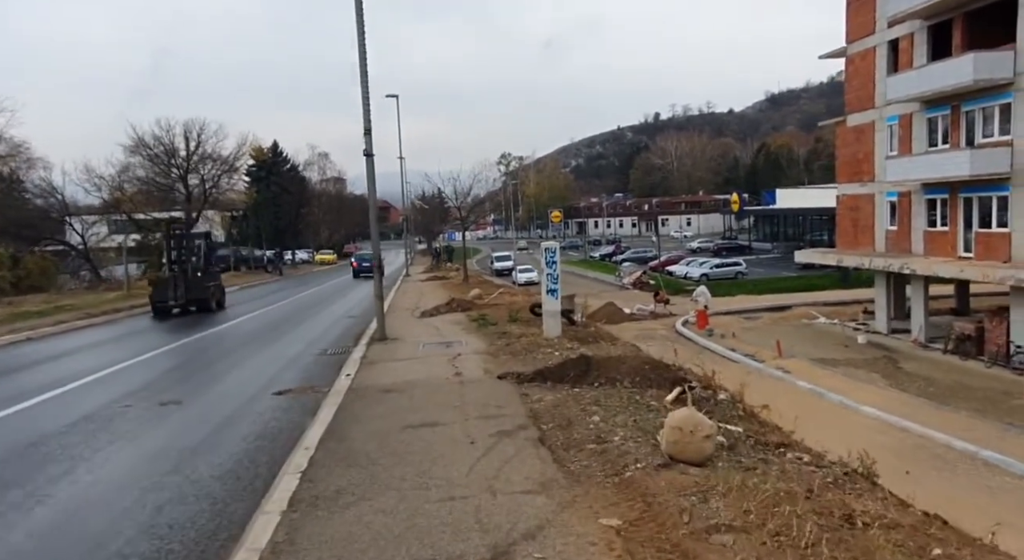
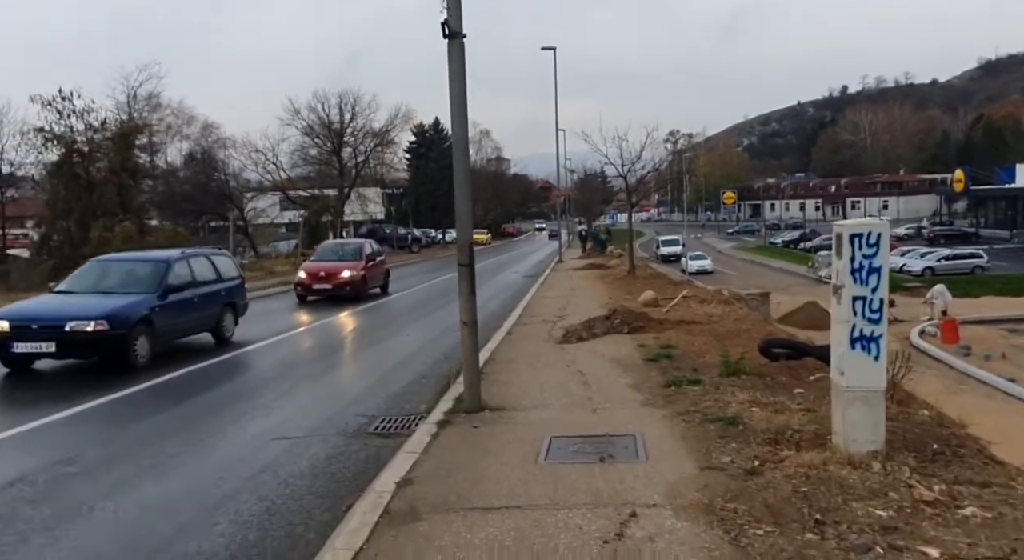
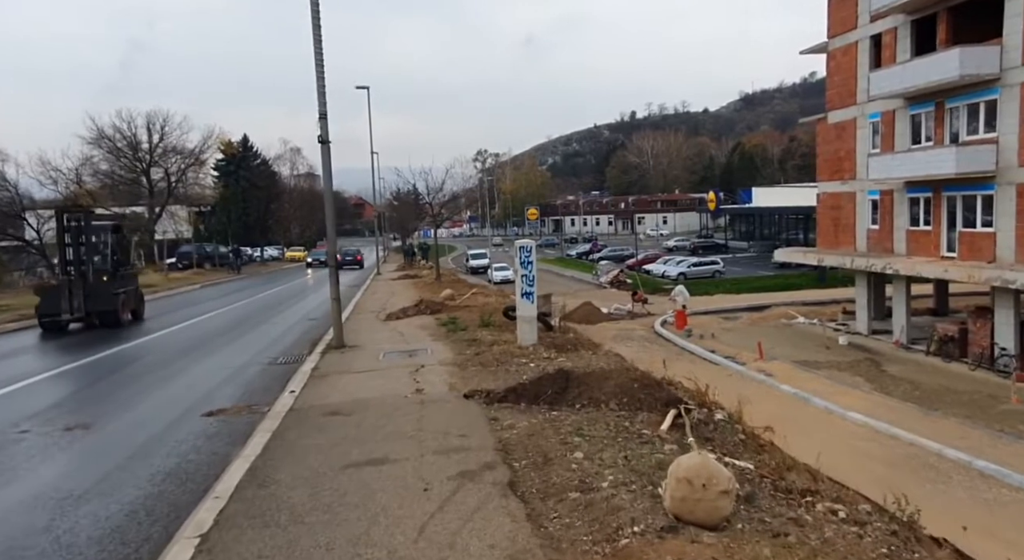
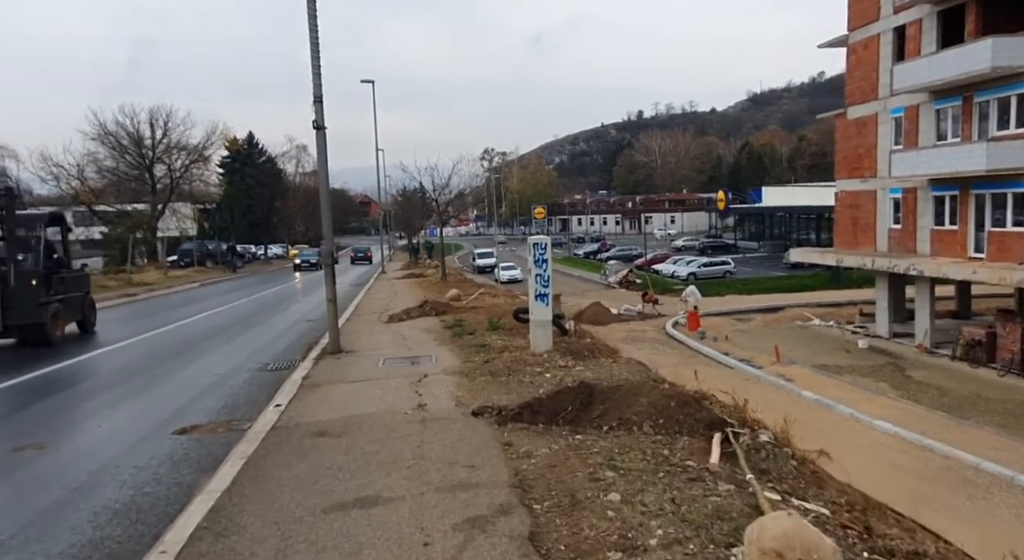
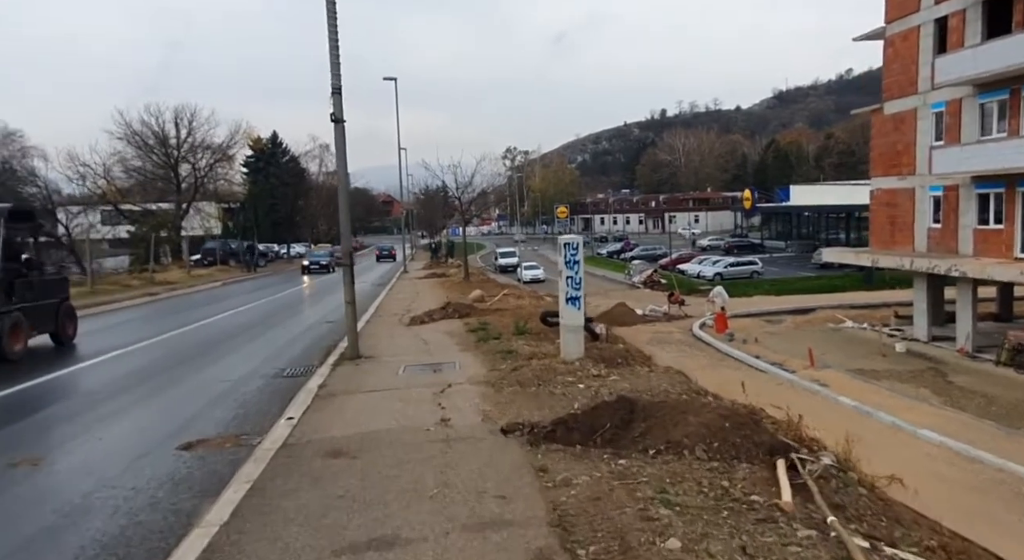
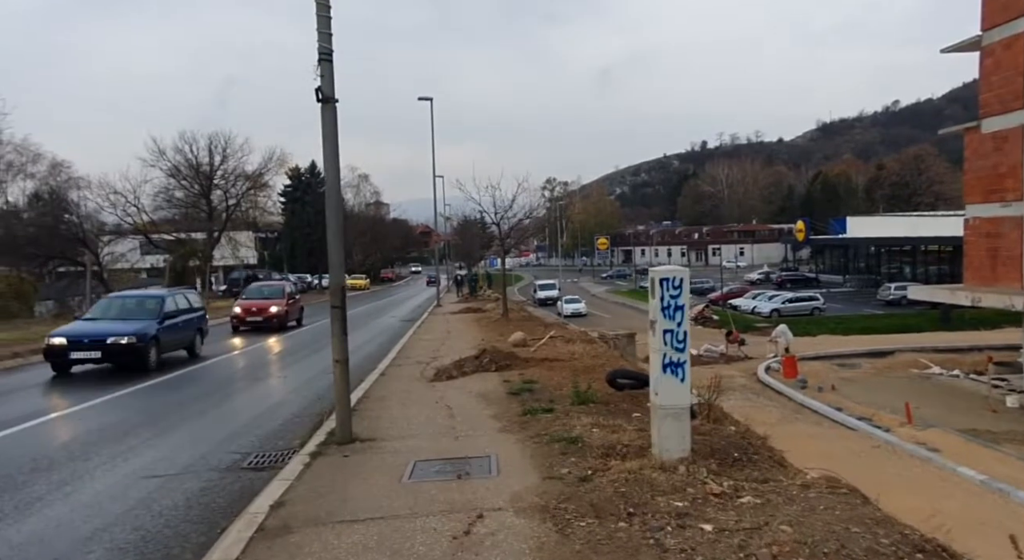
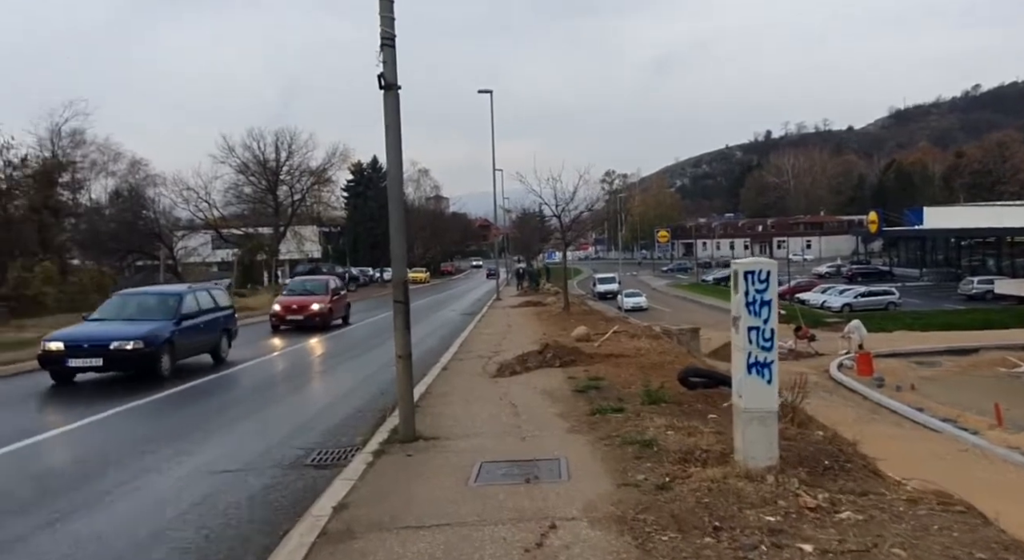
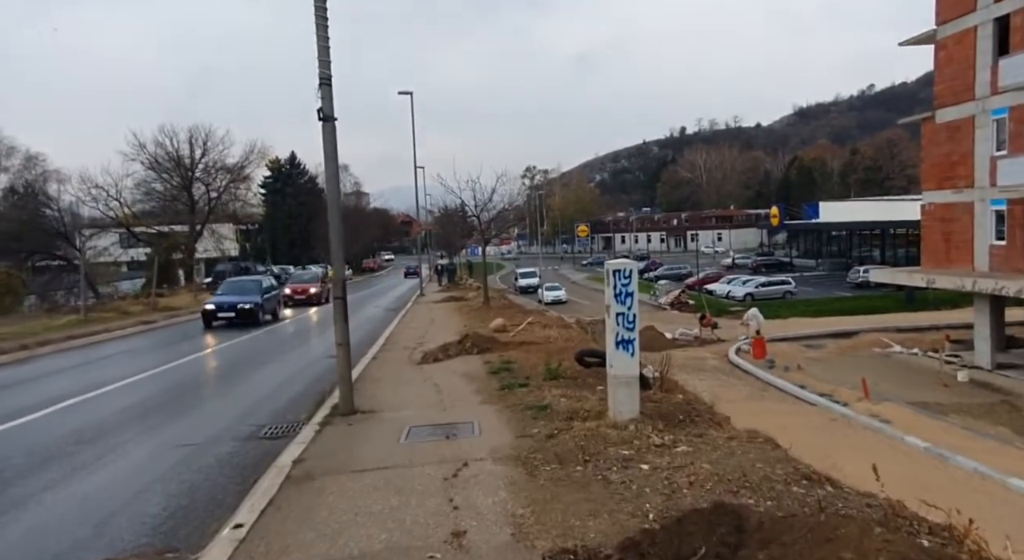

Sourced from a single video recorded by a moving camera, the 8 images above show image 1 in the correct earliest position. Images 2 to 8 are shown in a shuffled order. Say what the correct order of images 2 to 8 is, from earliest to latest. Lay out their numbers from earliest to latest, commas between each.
3, 4, 5, 8, 6, 7, 2
